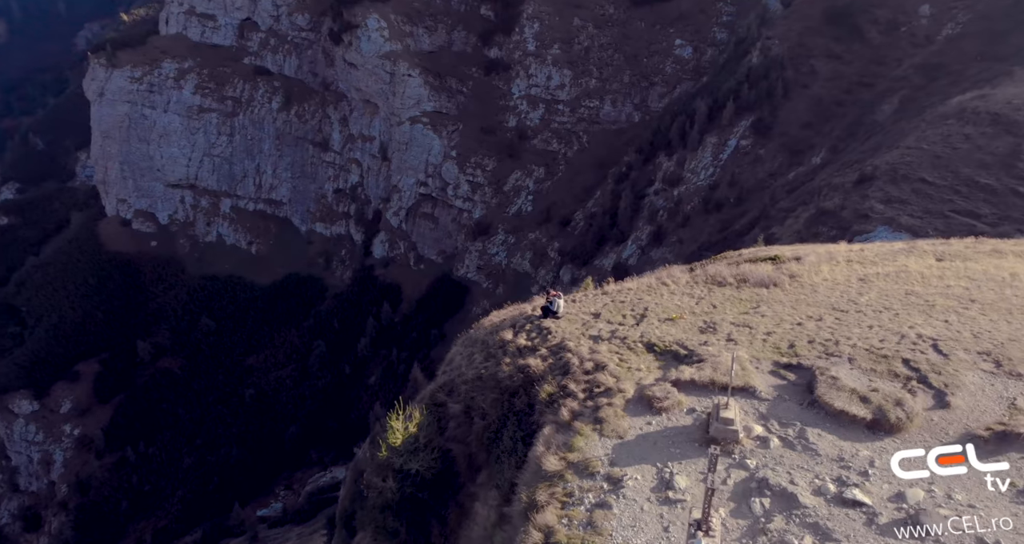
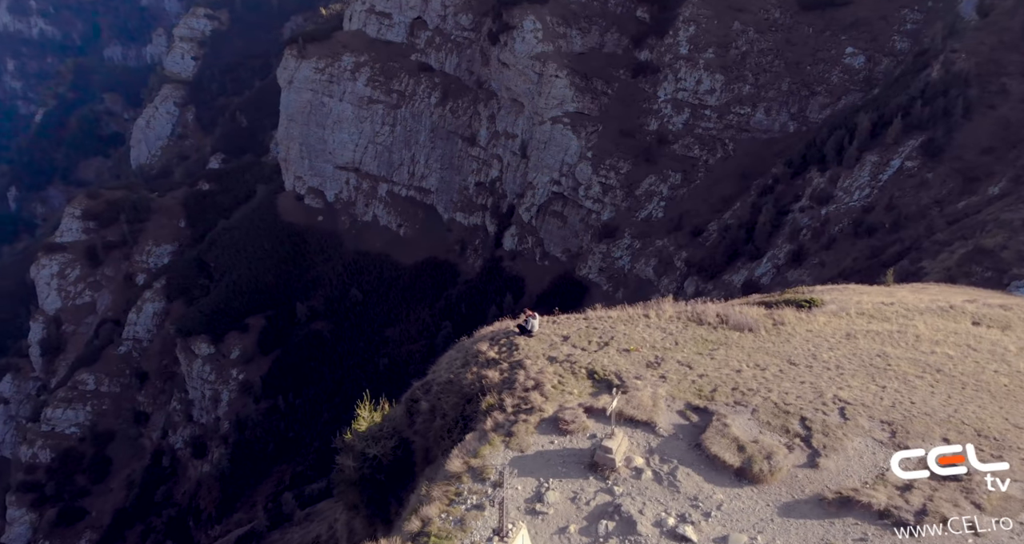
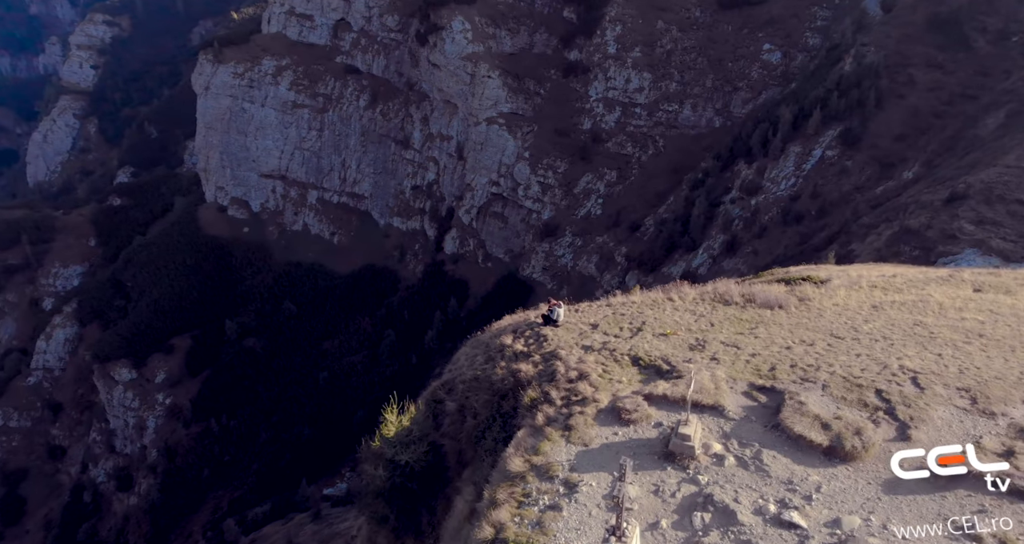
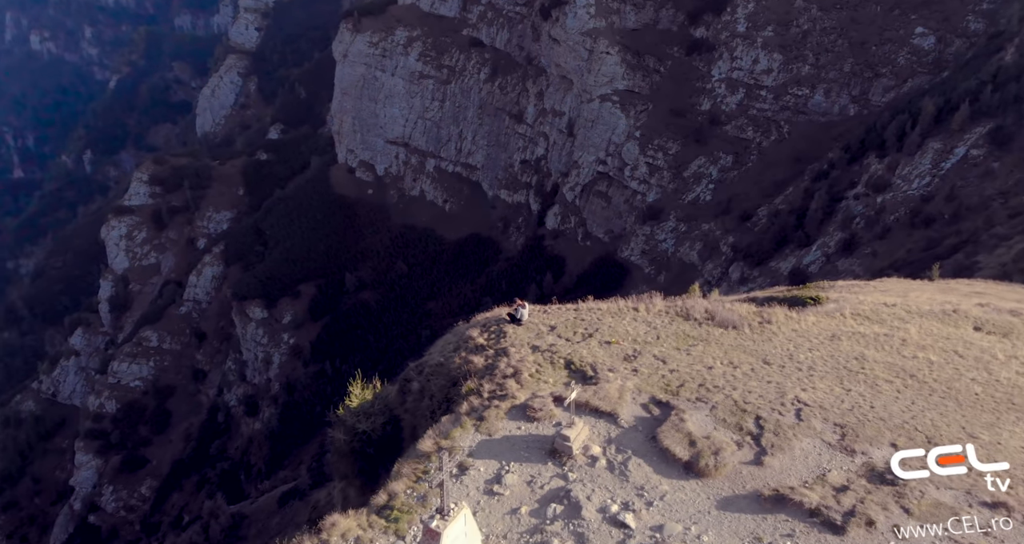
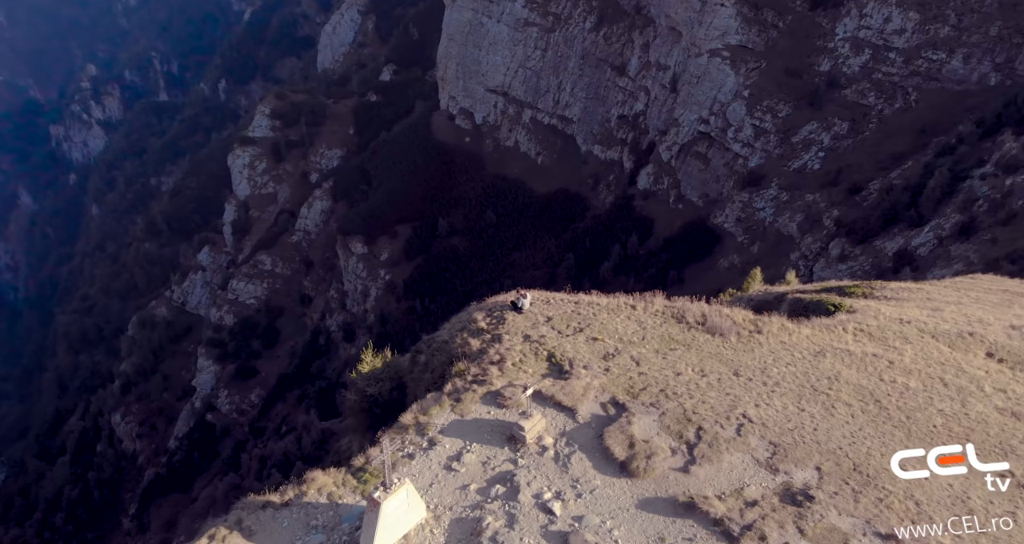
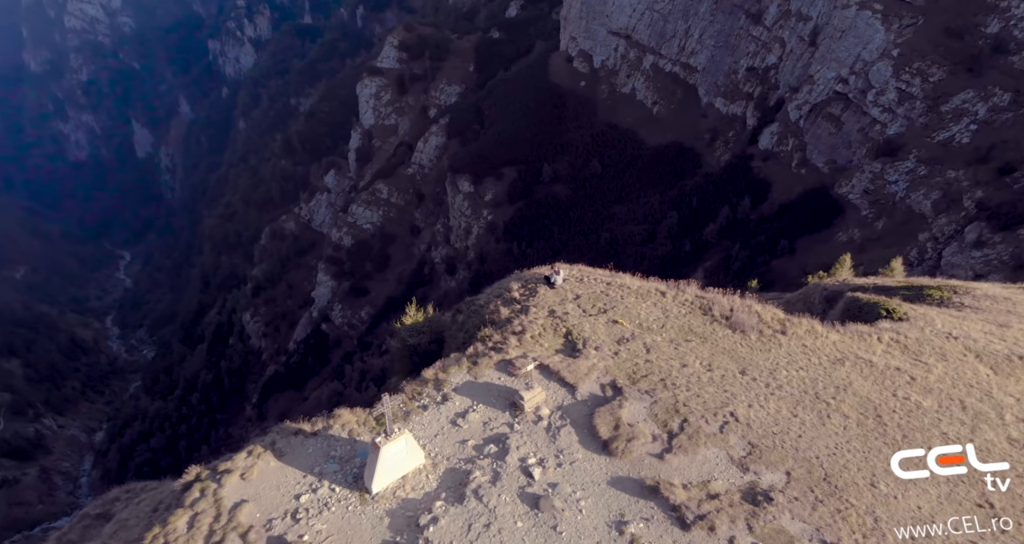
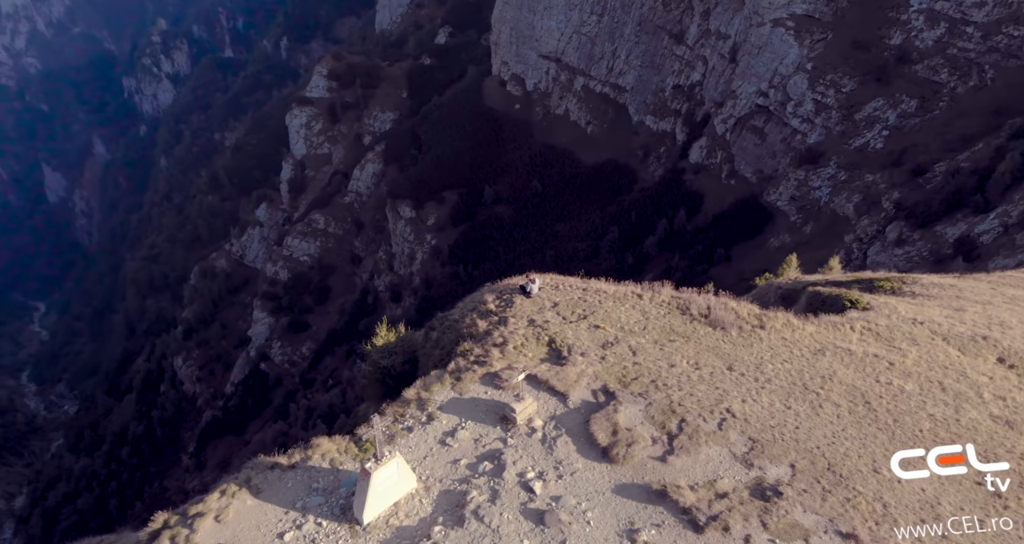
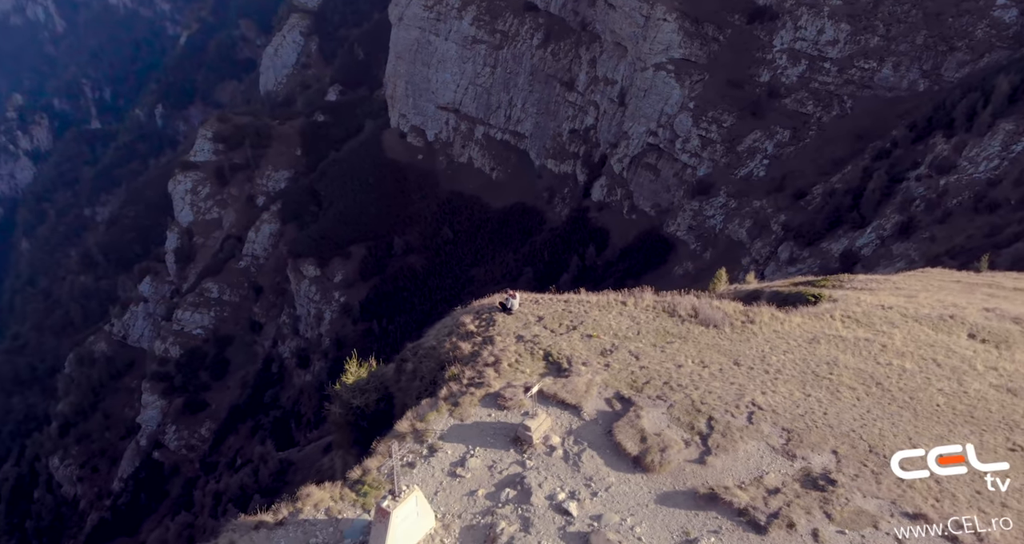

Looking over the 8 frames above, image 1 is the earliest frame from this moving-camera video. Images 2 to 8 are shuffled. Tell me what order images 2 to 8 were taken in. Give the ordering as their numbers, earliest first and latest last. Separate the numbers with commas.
3, 2, 4, 8, 5, 7, 6
